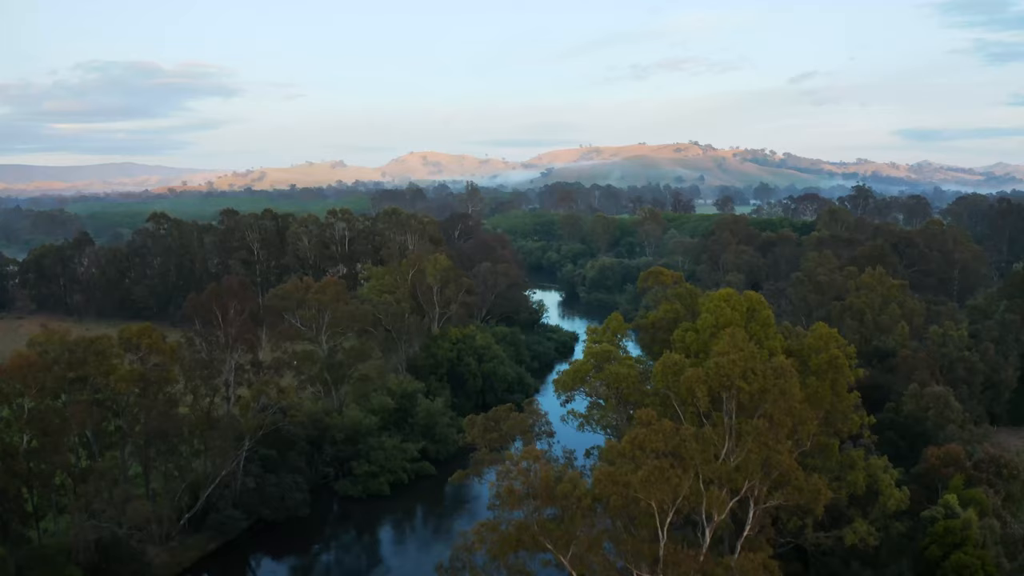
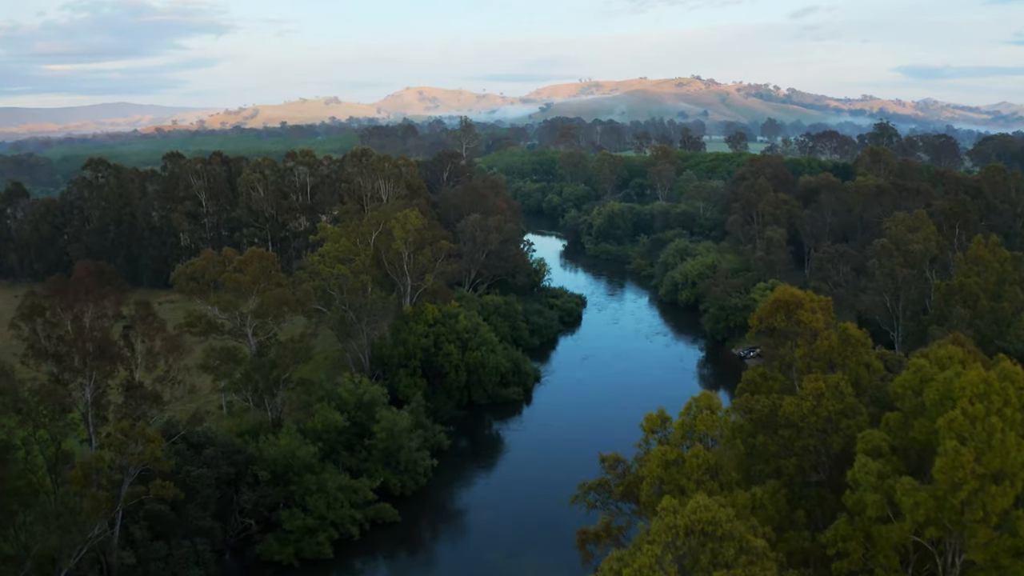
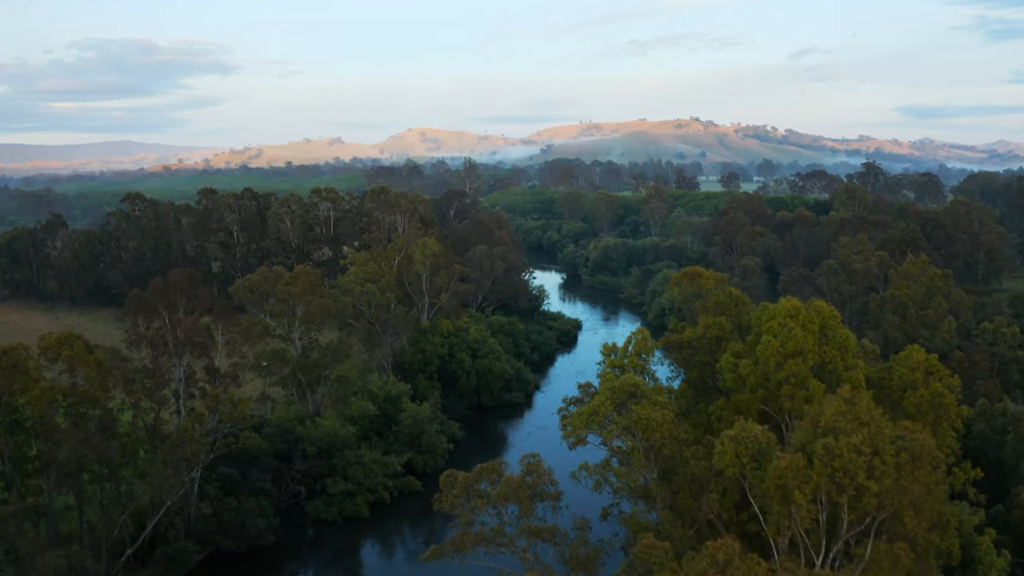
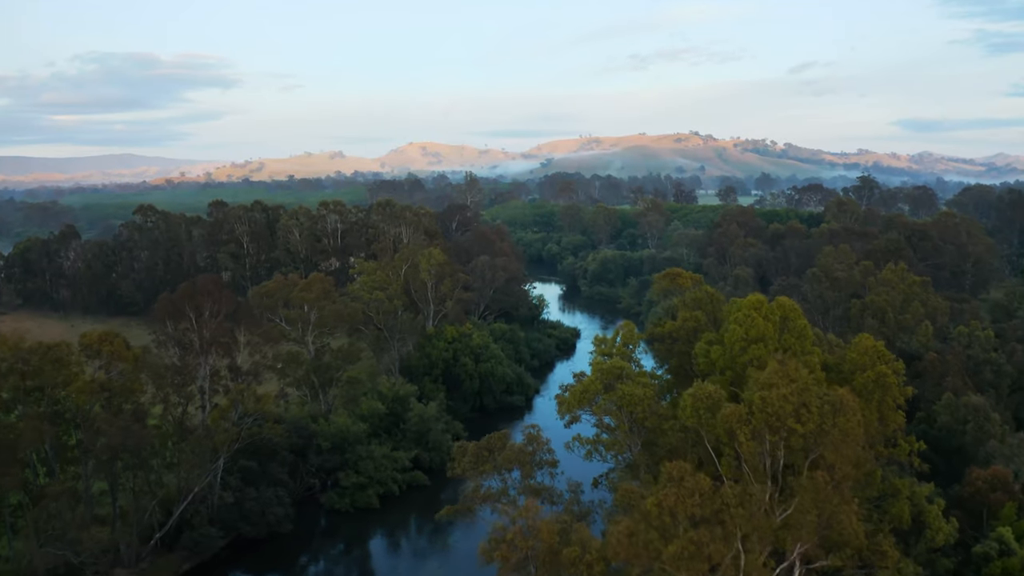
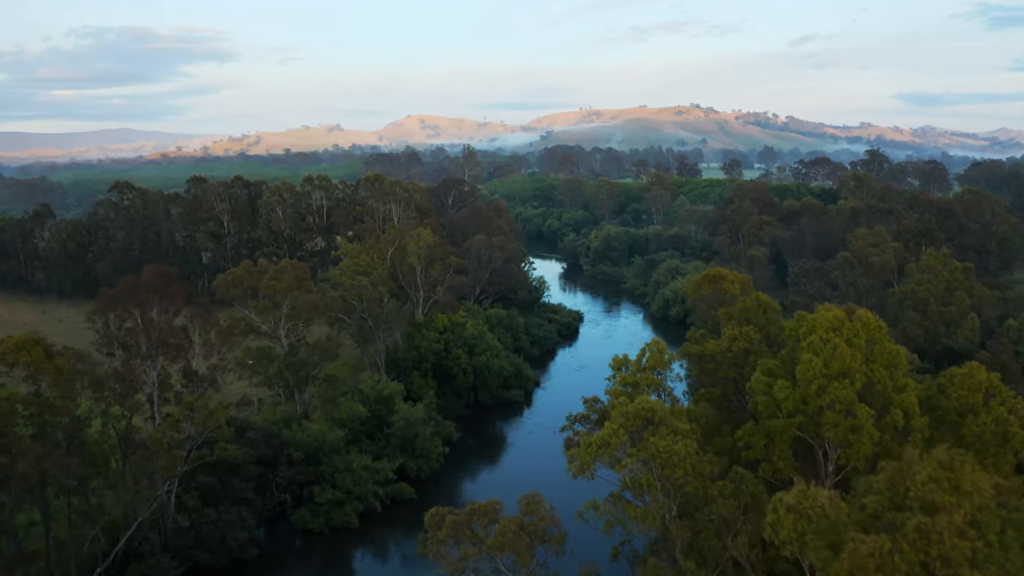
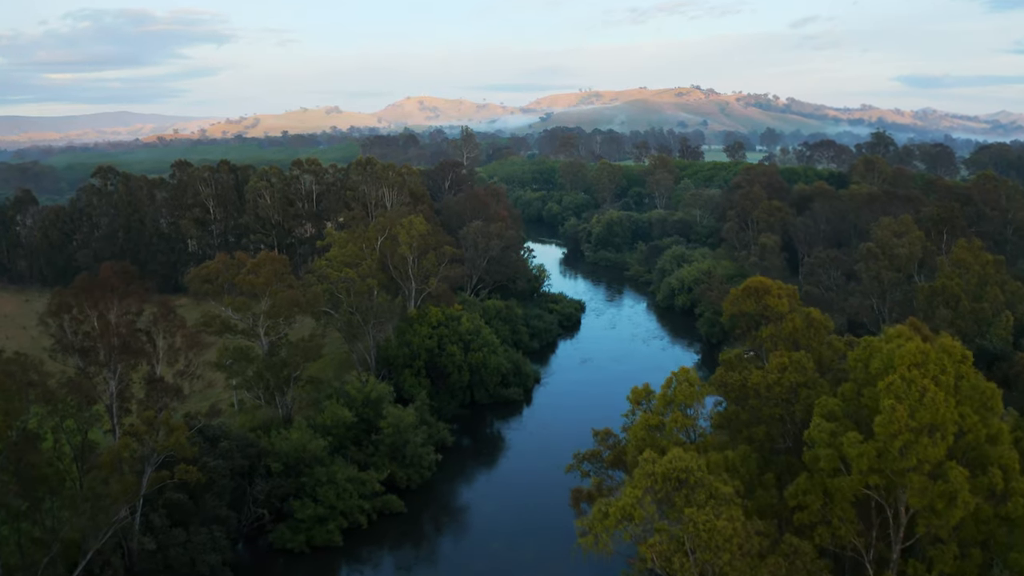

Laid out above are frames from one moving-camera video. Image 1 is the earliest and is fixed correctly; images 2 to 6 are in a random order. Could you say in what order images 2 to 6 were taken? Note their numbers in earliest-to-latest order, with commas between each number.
4, 3, 5, 6, 2
